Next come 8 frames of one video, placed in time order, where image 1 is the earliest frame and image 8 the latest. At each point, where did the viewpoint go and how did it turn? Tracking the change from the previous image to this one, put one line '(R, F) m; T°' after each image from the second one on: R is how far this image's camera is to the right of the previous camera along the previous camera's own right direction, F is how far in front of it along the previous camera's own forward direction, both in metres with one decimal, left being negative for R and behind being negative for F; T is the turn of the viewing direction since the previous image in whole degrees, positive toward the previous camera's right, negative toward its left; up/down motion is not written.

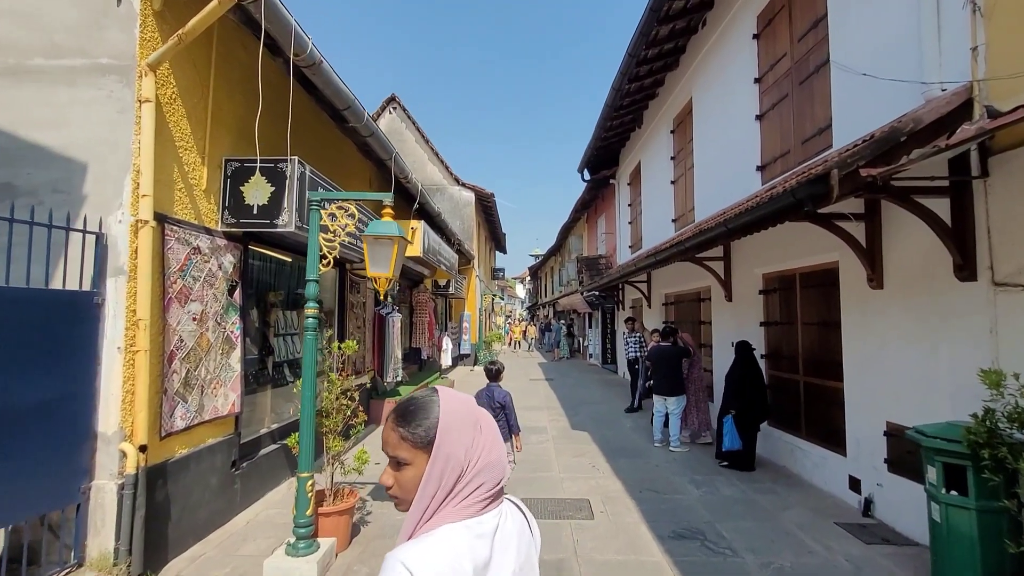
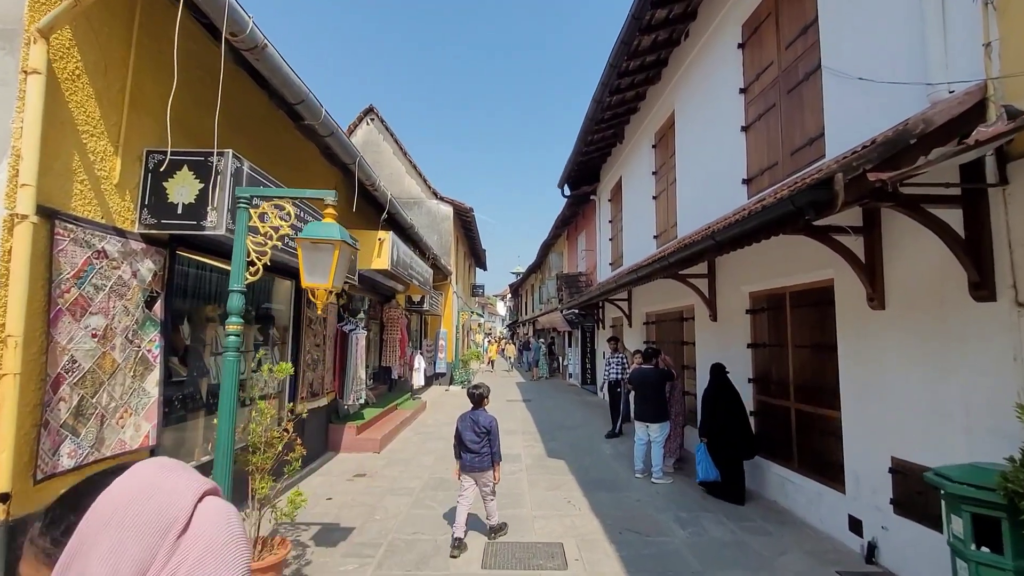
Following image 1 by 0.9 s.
(+0.1, +0.5) m; +2°
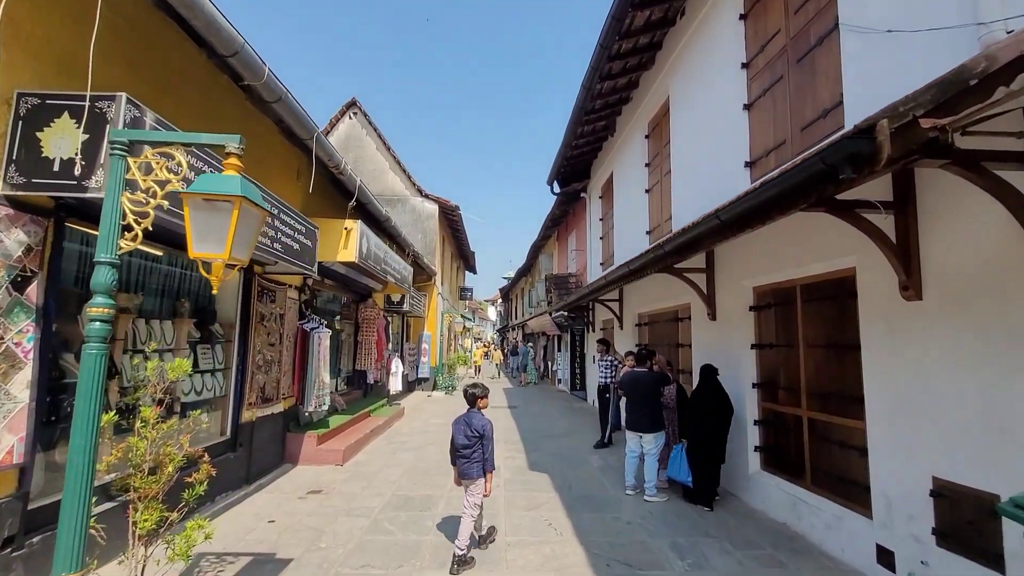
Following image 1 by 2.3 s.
(+0.2, +0.6) m; +1°
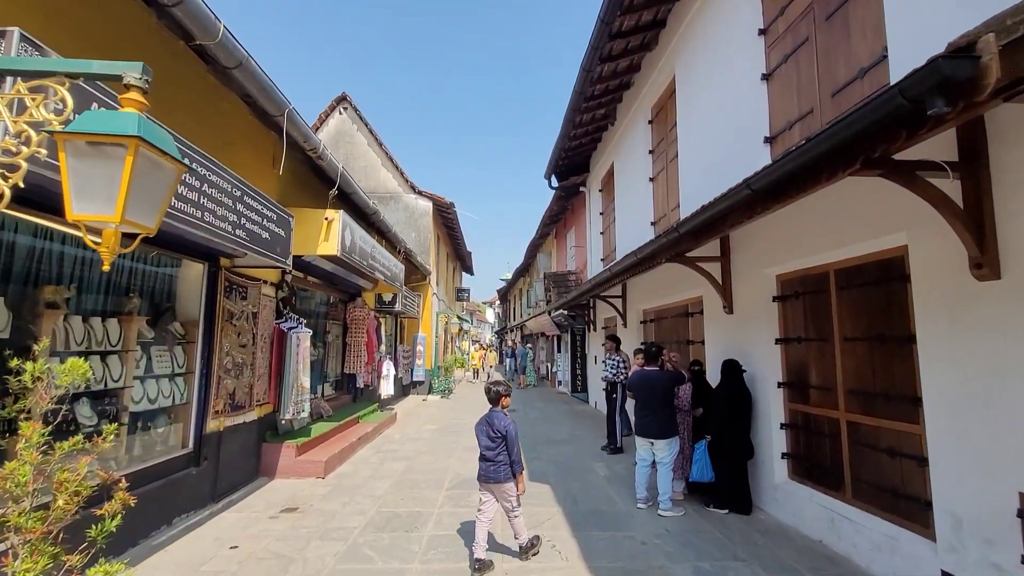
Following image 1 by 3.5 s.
(0.0, +0.5) m; 0°
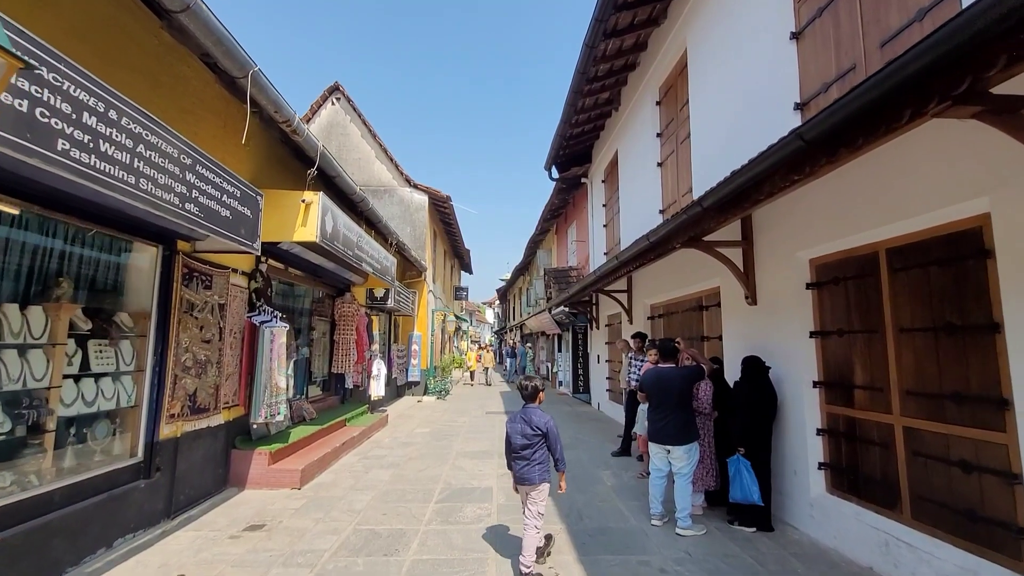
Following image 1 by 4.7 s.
(0.0, +0.6) m; 0°
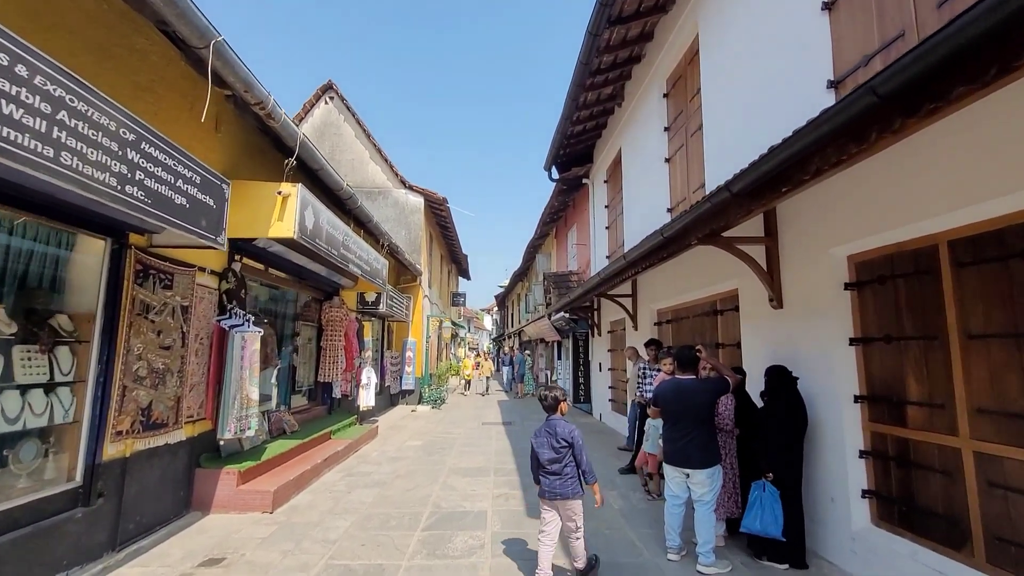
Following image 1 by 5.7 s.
(0.0, +0.5) m; 0°
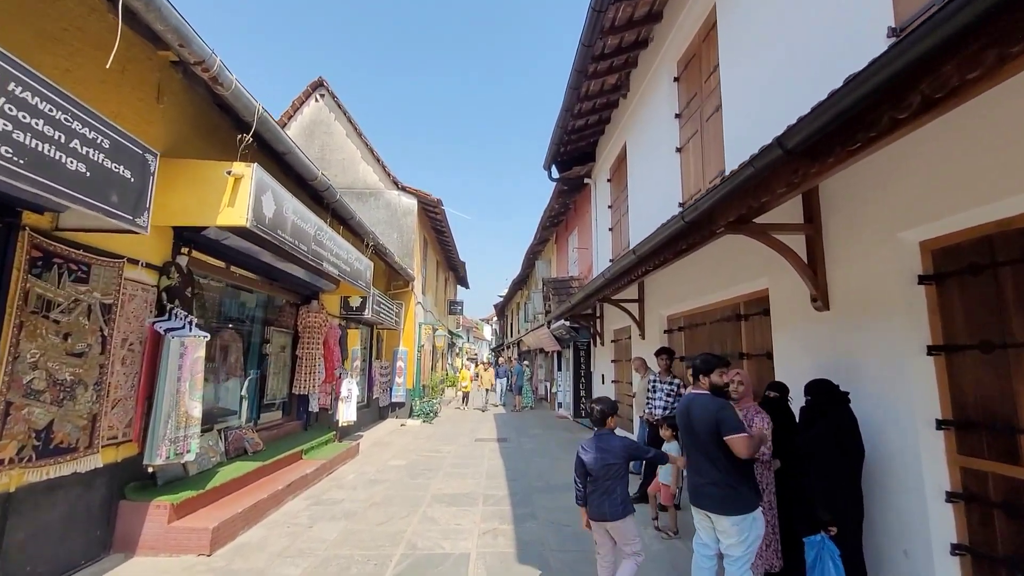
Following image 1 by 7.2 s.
(+0.1, +0.7) m; 0°
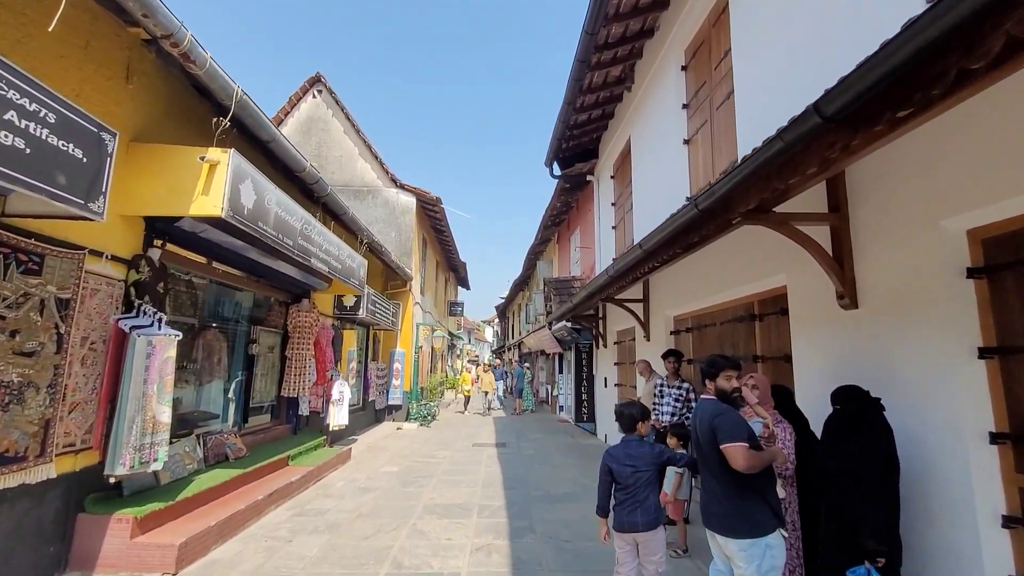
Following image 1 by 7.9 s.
(0.0, +0.3) m; 0°
